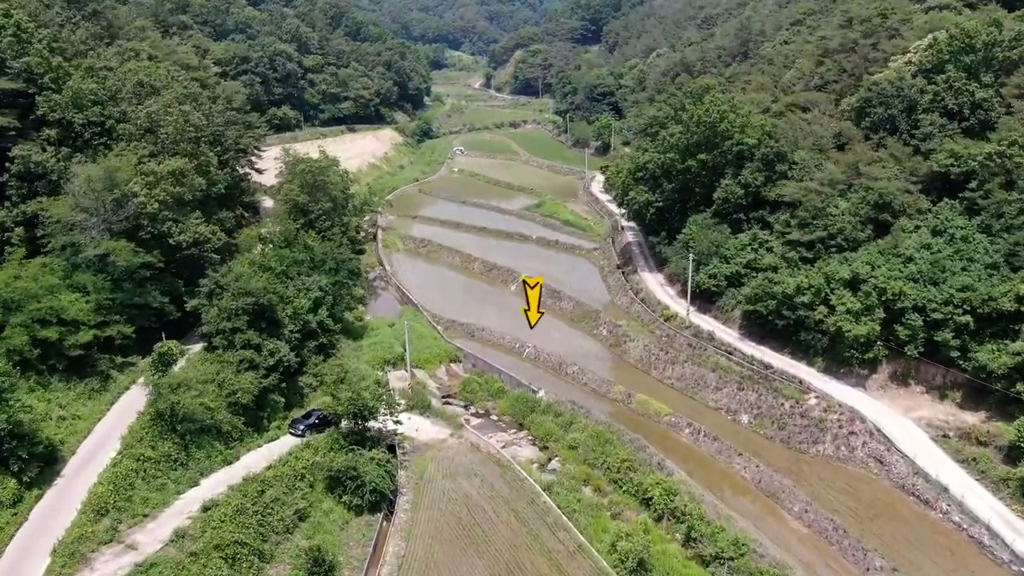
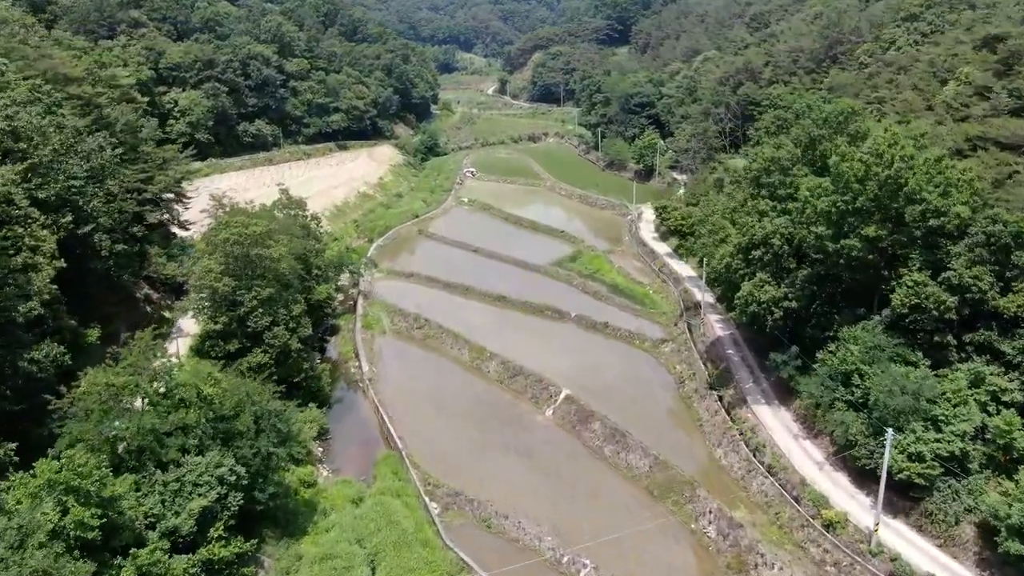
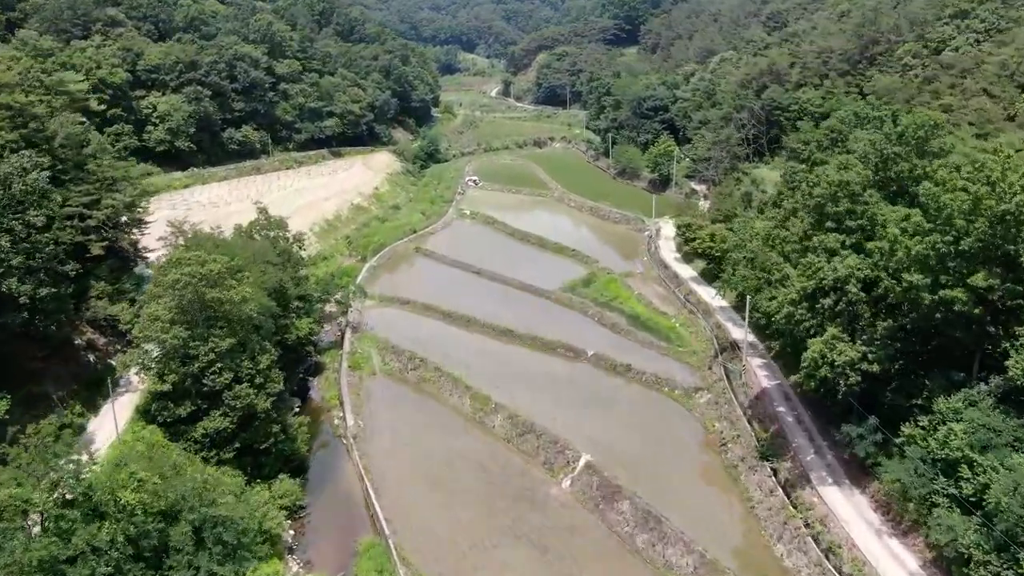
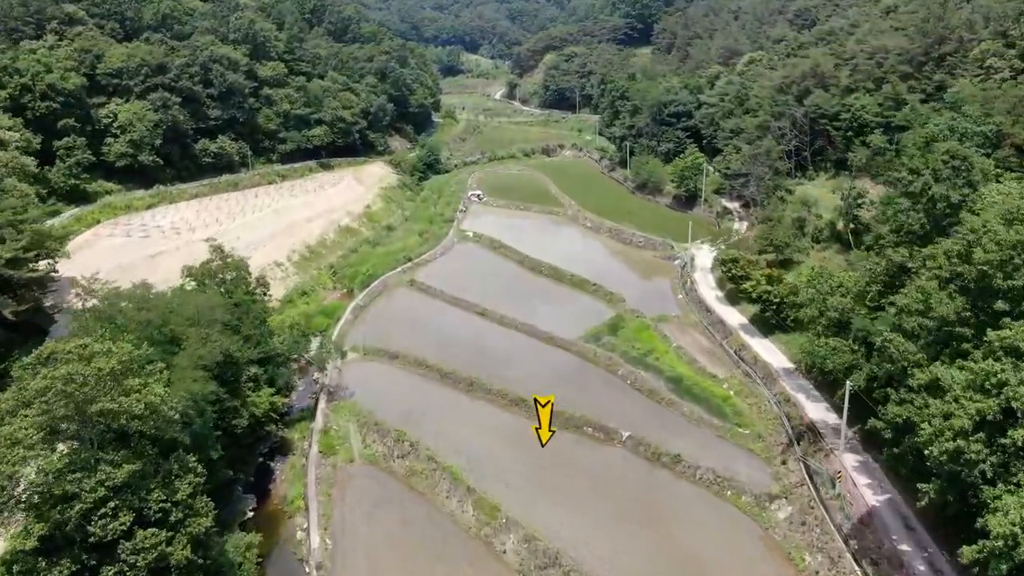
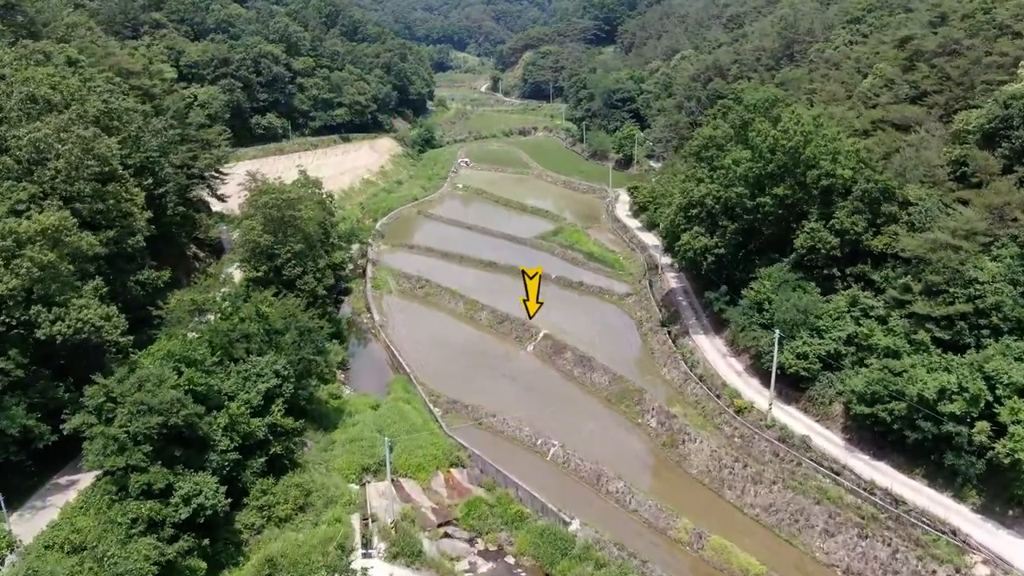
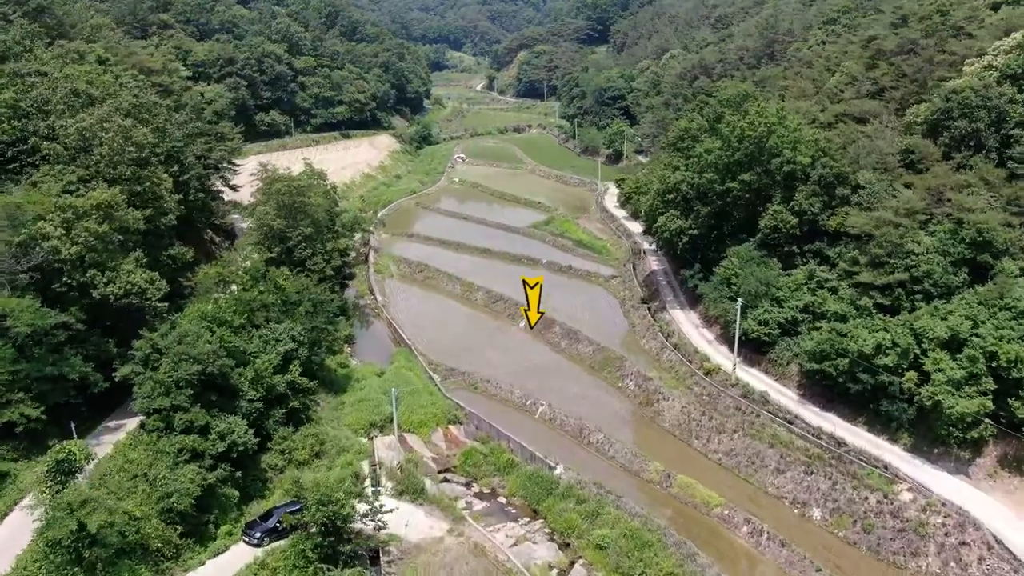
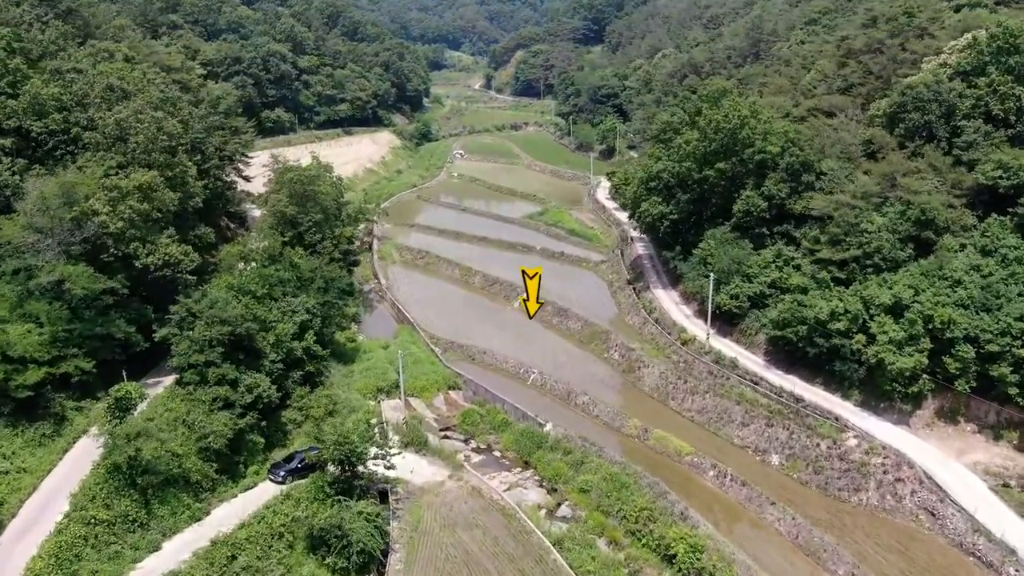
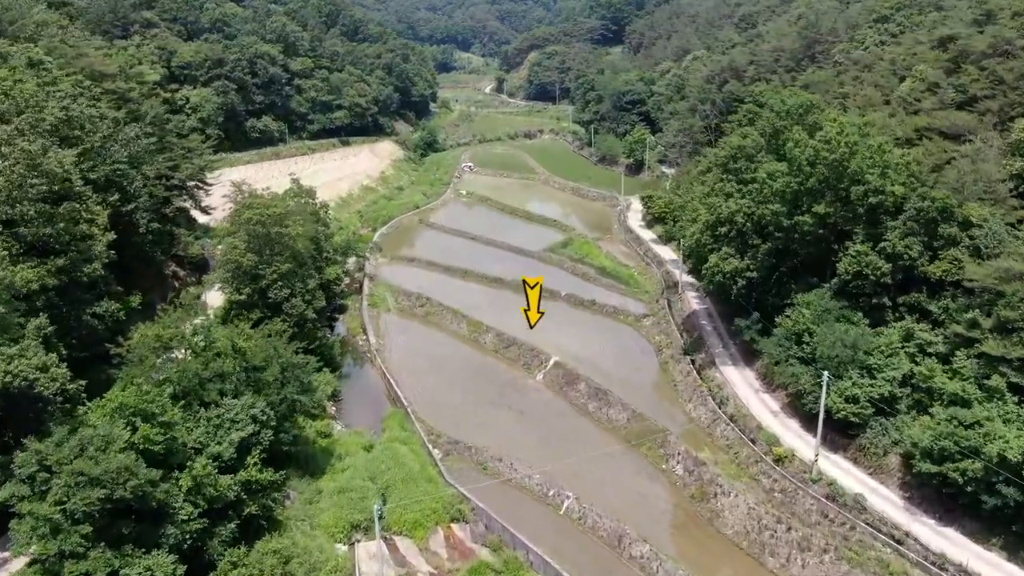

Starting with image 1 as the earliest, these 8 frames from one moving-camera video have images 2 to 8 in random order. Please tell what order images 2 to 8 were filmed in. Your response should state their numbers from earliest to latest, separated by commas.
7, 6, 5, 8, 2, 3, 4
